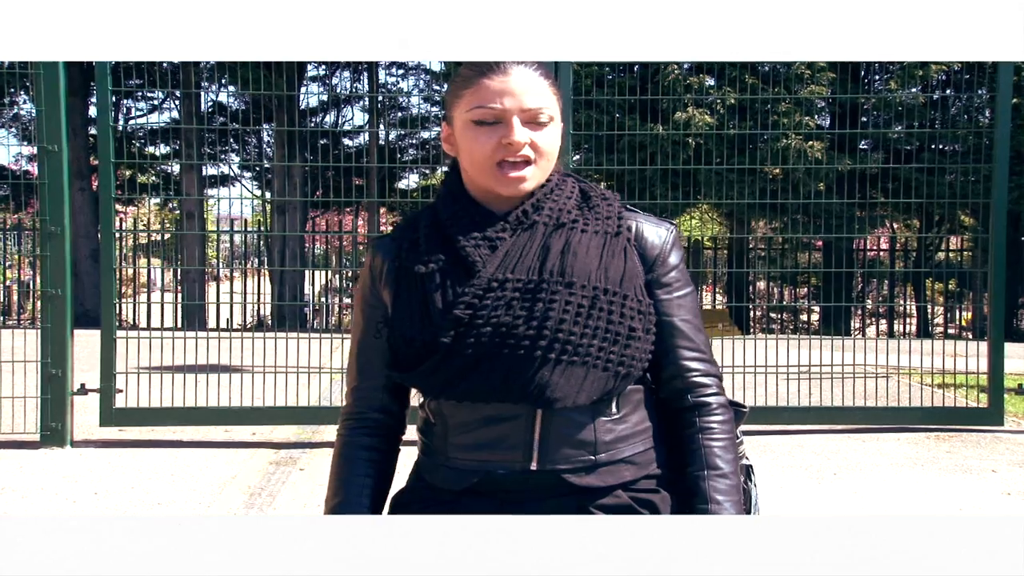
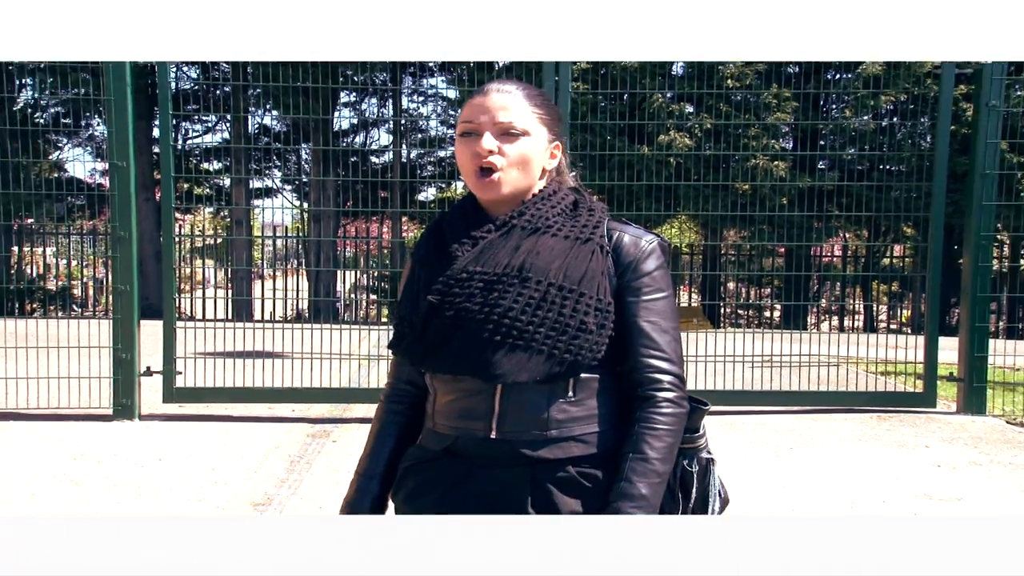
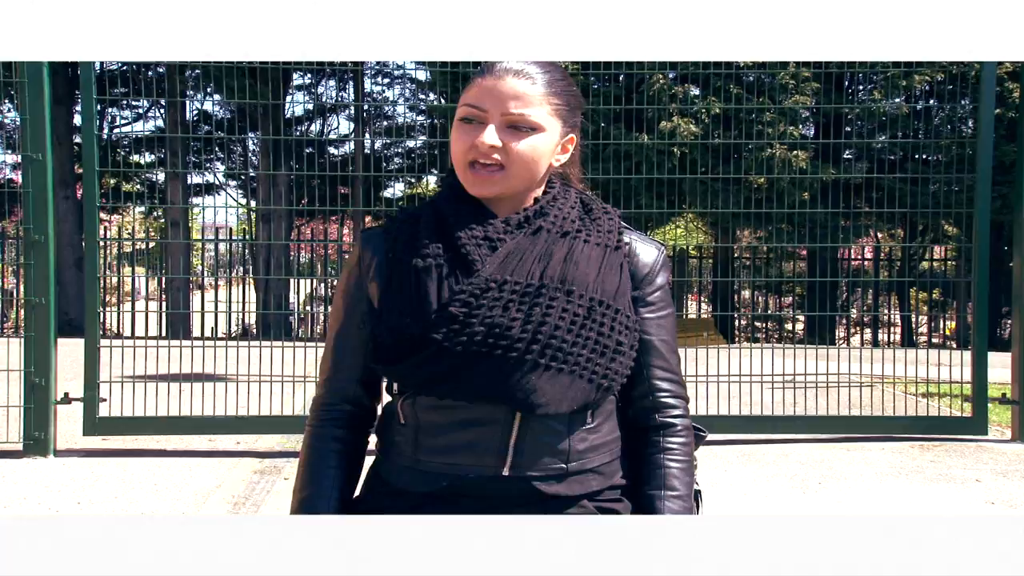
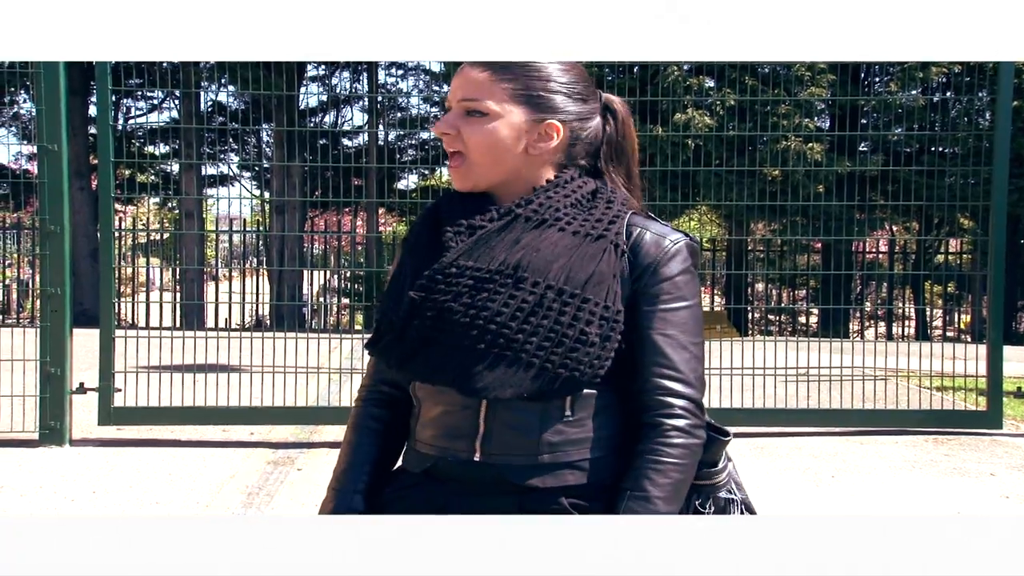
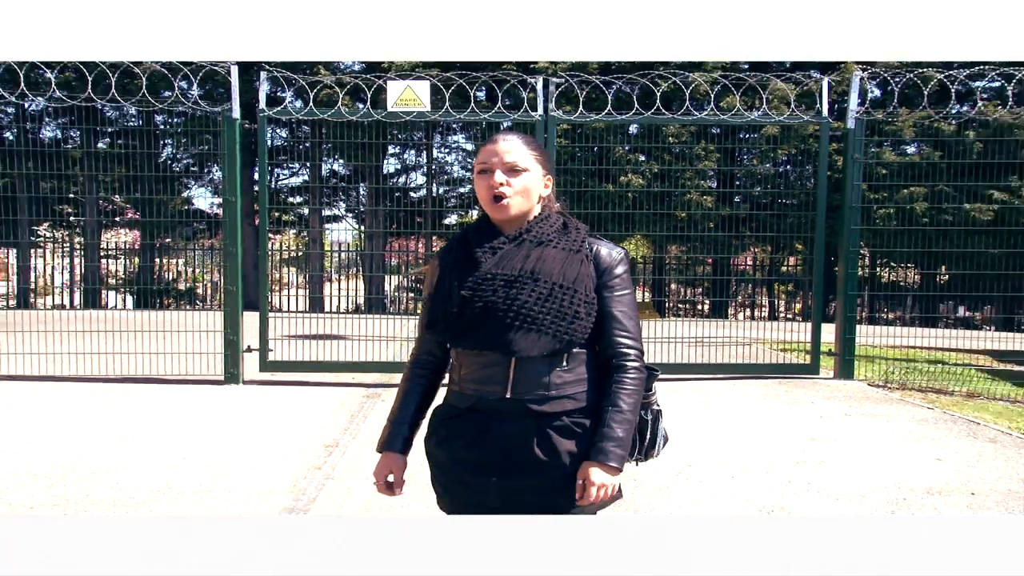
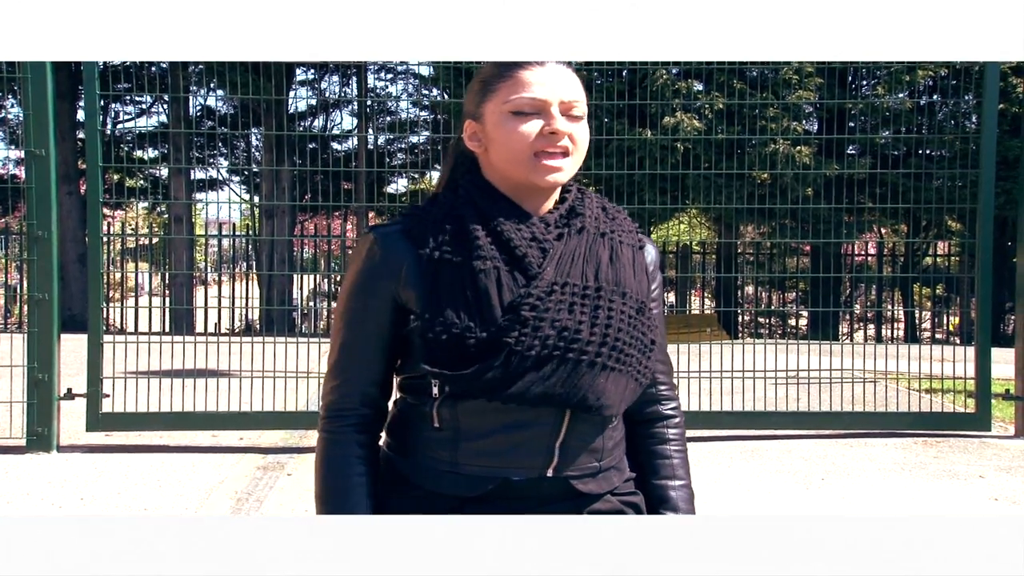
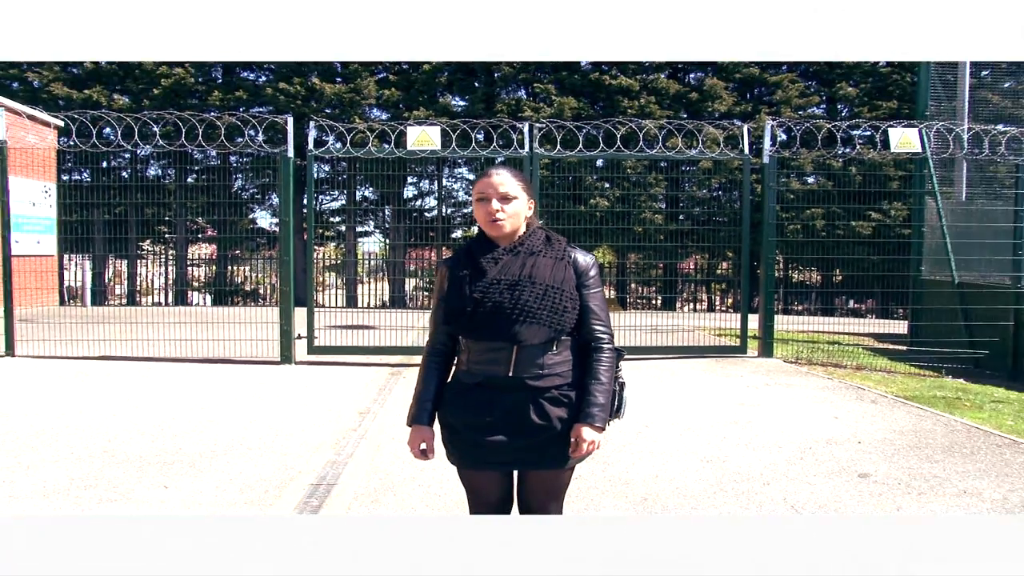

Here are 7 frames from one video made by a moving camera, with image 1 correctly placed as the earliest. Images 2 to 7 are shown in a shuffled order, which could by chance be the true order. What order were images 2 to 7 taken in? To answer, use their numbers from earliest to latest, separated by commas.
6, 3, 4, 2, 5, 7
